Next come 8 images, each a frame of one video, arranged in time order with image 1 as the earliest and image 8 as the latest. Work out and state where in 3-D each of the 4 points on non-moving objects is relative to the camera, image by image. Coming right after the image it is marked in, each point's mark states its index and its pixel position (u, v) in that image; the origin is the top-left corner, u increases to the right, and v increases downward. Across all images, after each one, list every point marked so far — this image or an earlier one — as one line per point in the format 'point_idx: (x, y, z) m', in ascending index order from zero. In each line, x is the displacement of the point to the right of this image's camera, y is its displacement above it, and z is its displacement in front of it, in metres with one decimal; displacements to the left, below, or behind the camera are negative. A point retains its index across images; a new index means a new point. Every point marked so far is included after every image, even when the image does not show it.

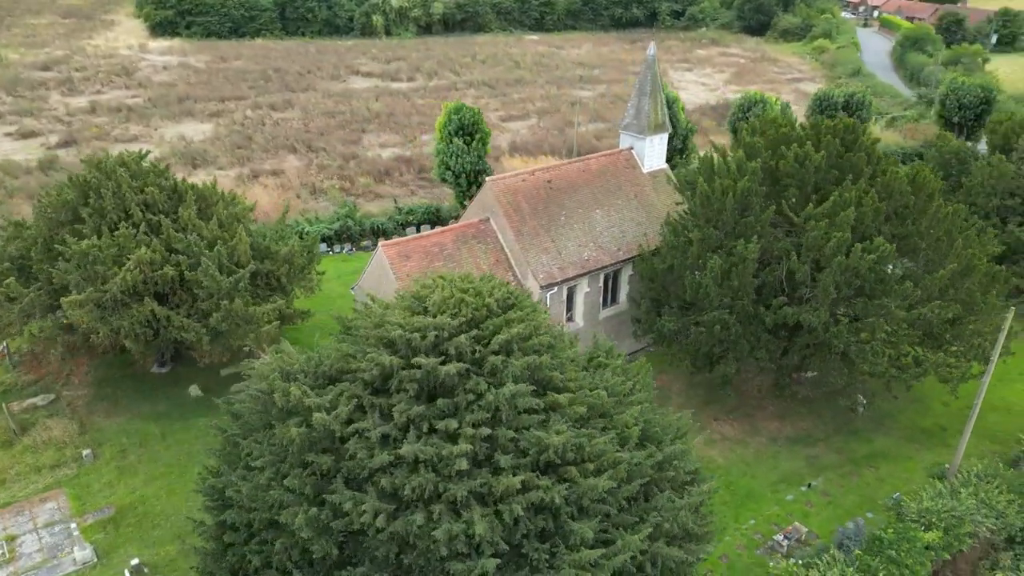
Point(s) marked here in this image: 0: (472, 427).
0: (-0.7, -2.6, +13.5) m
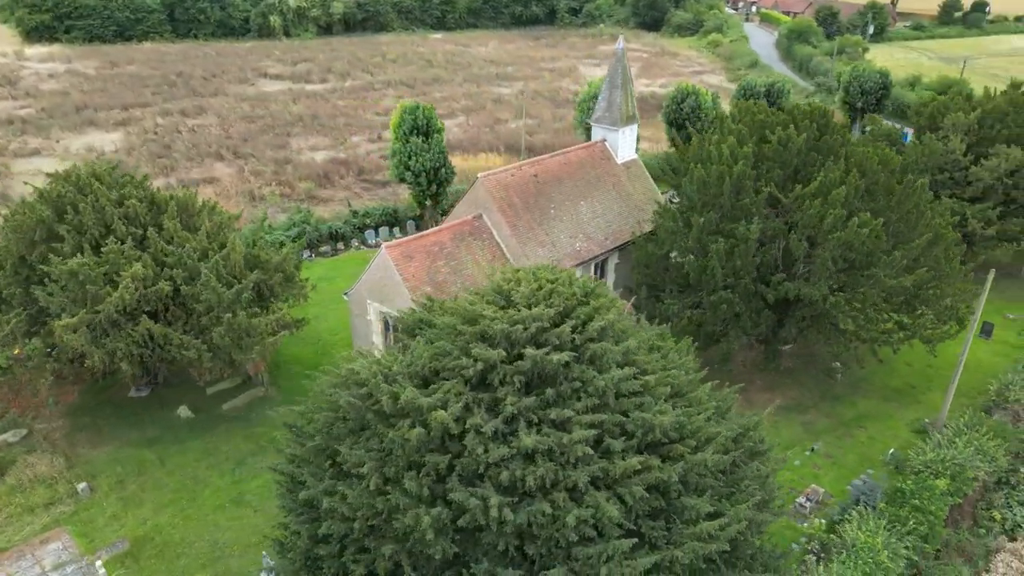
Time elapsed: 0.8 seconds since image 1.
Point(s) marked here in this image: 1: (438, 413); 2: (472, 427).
0: (+1.4, -2.4, +13.7) m
1: (-1.3, -2.3, +13.5) m
2: (-0.7, -2.6, +13.5) m
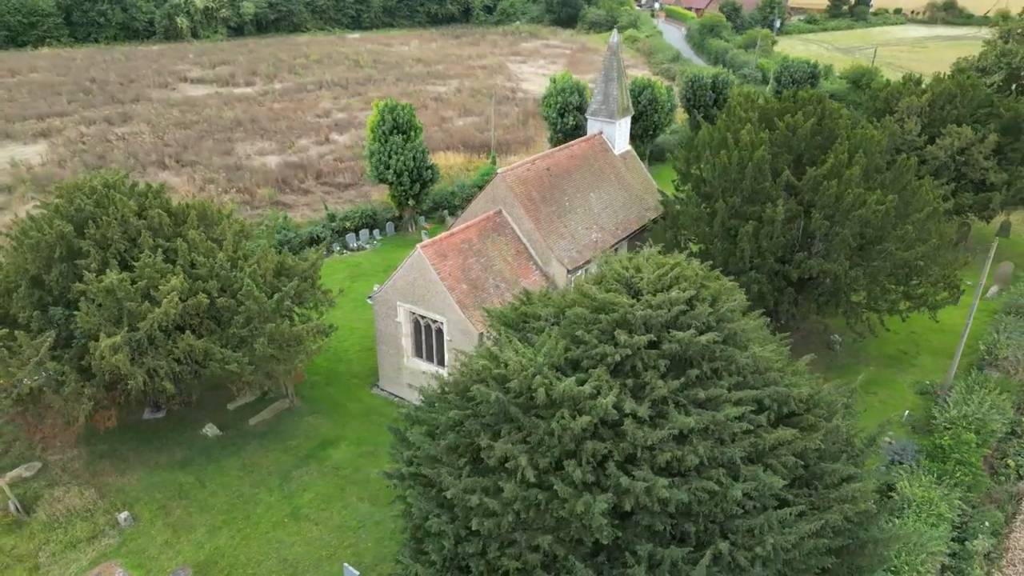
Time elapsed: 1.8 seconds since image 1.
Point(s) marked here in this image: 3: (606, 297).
0: (+4.3, -2.0, +14.2) m
1: (+1.6, -2.1, +13.6) m
2: (+2.2, -2.3, +13.7) m
3: (+2.0, -0.2, +15.2) m
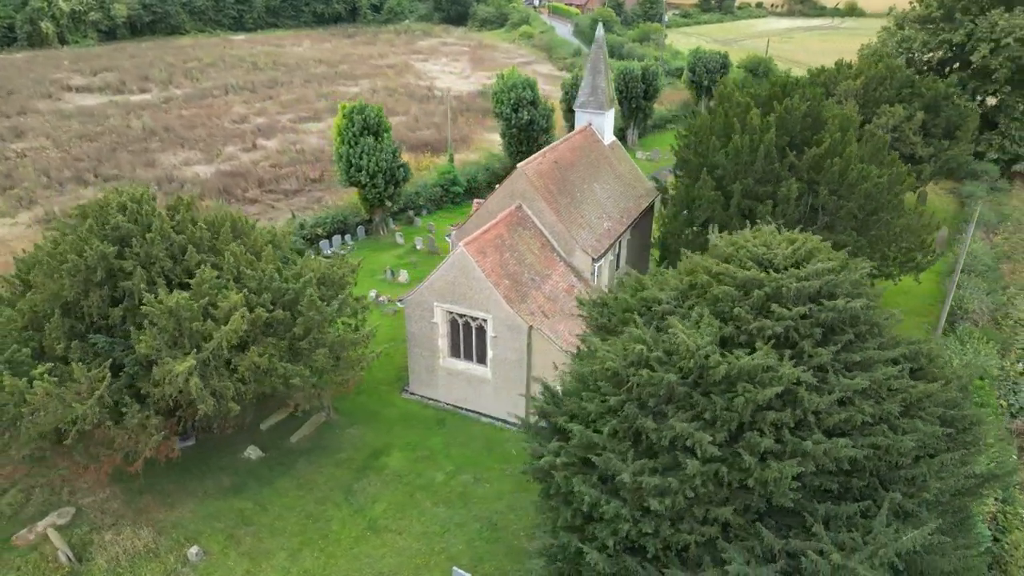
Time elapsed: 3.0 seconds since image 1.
0: (+7.7, -1.3, +15.3) m
1: (+5.1, -1.6, +14.3) m
2: (+5.7, -1.8, +14.5) m
3: (+5.1, +0.3, +15.9) m
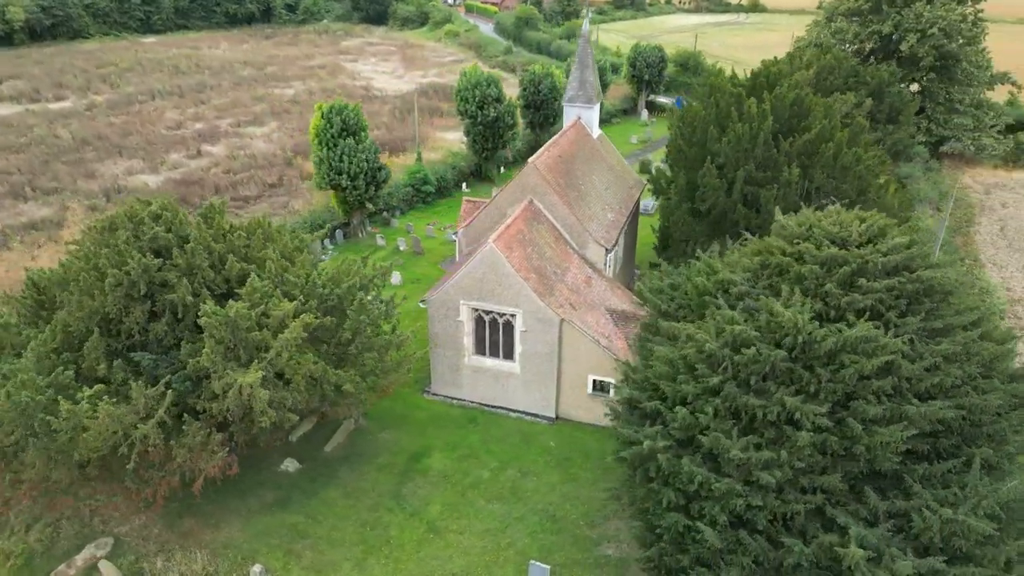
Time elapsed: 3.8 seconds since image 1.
0: (+9.9, -0.7, +16.3) m
1: (+7.5, -1.1, +15.1) m
2: (+8.1, -1.3, +15.4) m
3: (+7.2, +0.8, +16.7) m
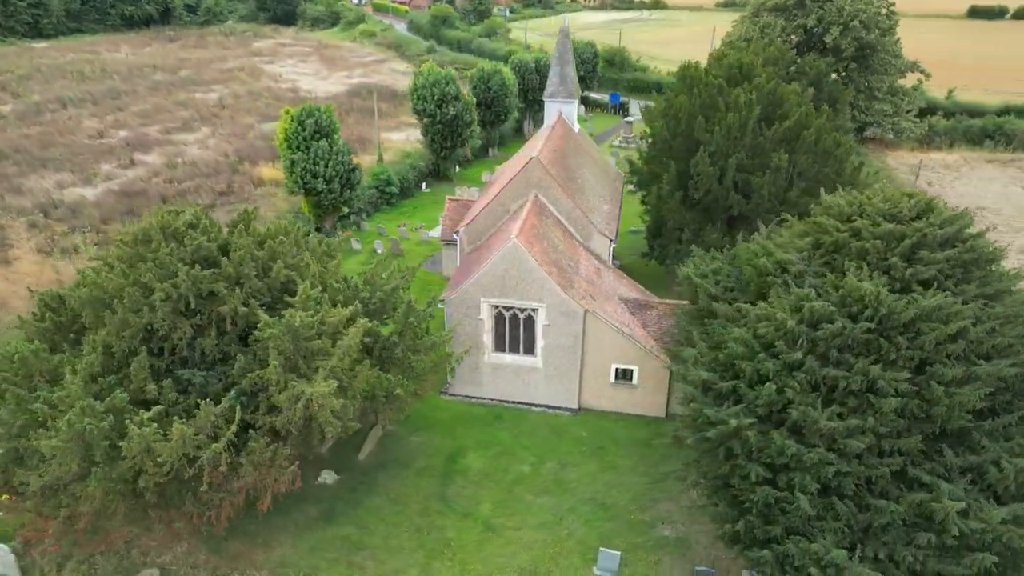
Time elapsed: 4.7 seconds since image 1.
0: (+11.8, +0.1, +17.7) m
1: (+9.6, -0.5, +16.2) m
2: (+10.1, -0.6, +16.5) m
3: (+9.0, +1.4, +17.7) m
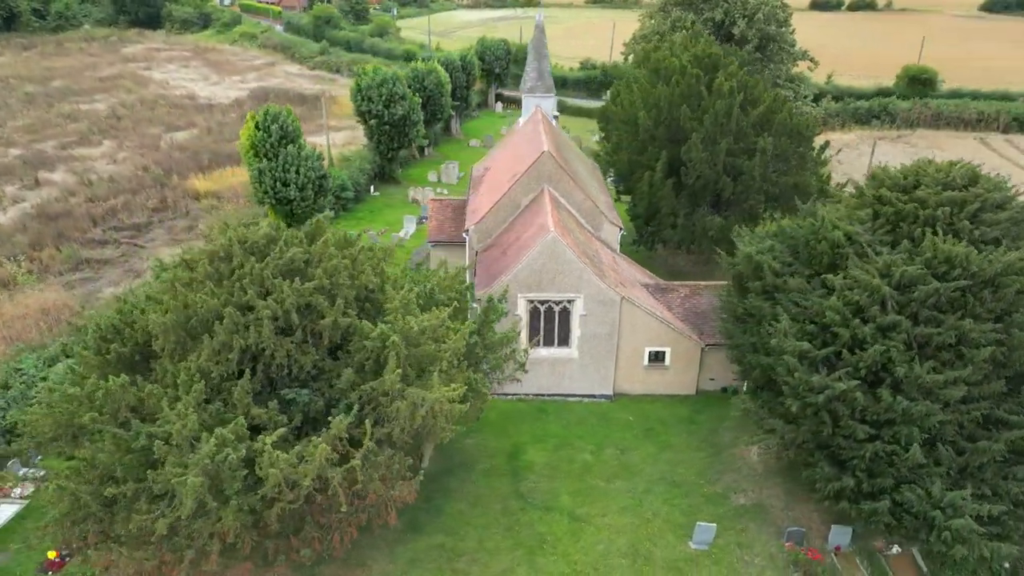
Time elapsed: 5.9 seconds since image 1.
0: (+14.3, +1.3, +19.9) m
1: (+12.4, +0.6, +18.1) m
2: (+12.9, +0.5, +18.5) m
3: (+11.5, +2.4, +19.4) m
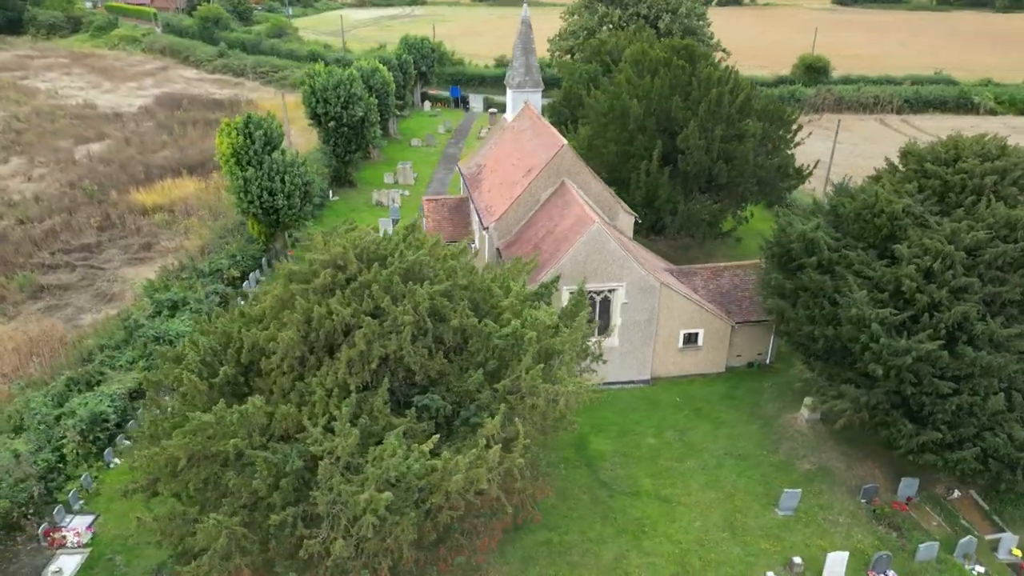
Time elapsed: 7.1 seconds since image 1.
0: (+16.7, +2.6, +22.2) m
1: (+15.1, +1.7, +20.2) m
2: (+15.5, +1.7, +20.6) m
3: (+13.8, +3.5, +21.3) m
